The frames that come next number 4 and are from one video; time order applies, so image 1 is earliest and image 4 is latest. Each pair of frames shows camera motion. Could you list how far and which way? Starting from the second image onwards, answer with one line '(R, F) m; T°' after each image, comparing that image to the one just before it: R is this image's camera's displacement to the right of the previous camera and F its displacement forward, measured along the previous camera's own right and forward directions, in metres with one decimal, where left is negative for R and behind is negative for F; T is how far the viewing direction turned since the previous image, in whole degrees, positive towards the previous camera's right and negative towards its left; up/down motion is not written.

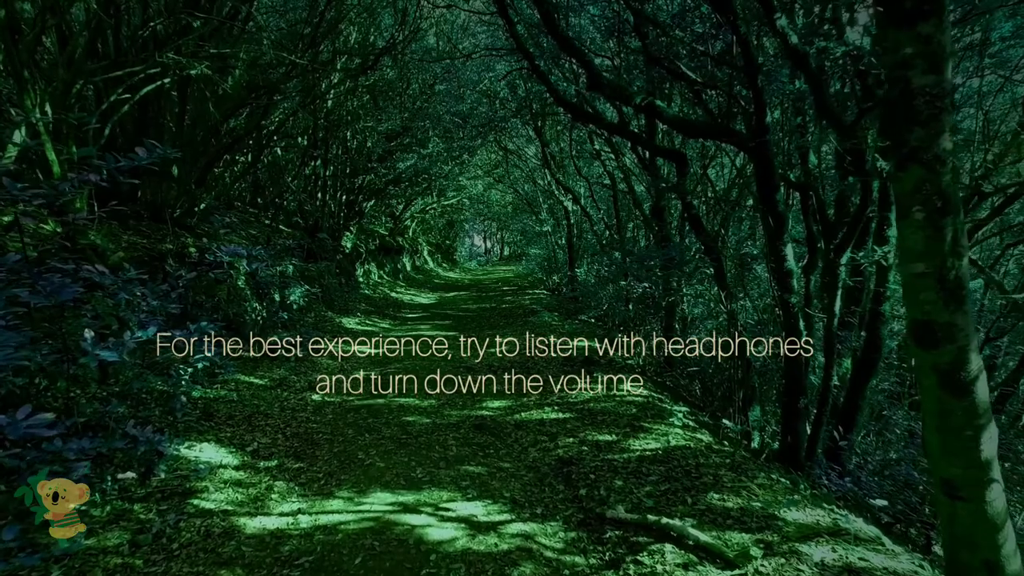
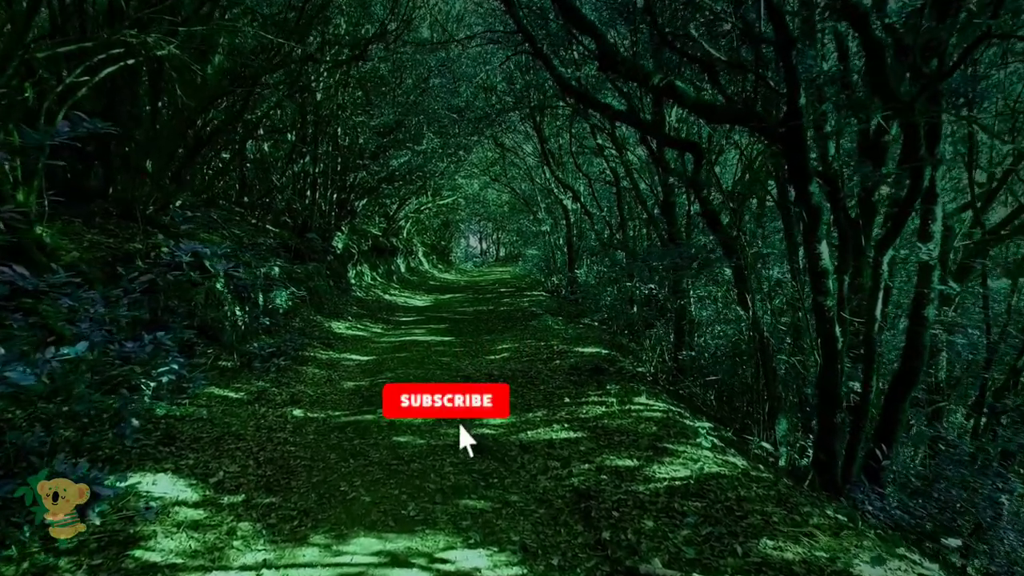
(-0.1, +0.9) m; +1°
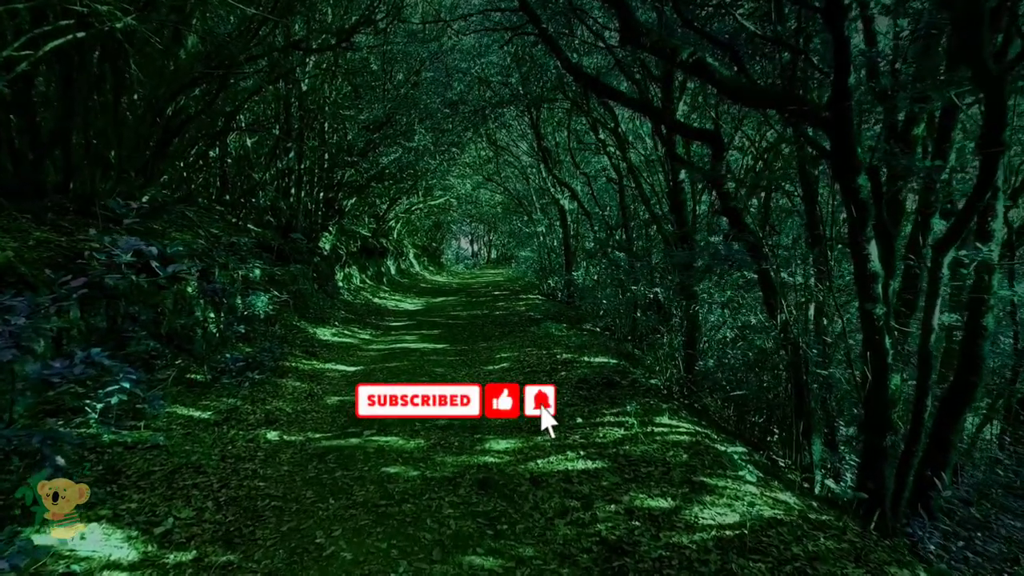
(-0.2, +0.9) m; +1°
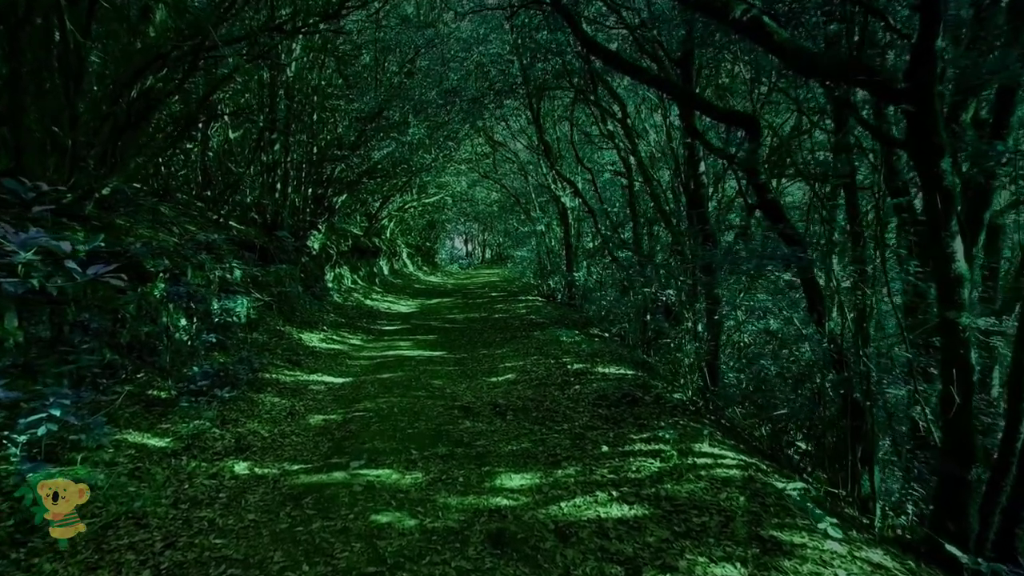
(-0.2, +1.1) m; +1°
